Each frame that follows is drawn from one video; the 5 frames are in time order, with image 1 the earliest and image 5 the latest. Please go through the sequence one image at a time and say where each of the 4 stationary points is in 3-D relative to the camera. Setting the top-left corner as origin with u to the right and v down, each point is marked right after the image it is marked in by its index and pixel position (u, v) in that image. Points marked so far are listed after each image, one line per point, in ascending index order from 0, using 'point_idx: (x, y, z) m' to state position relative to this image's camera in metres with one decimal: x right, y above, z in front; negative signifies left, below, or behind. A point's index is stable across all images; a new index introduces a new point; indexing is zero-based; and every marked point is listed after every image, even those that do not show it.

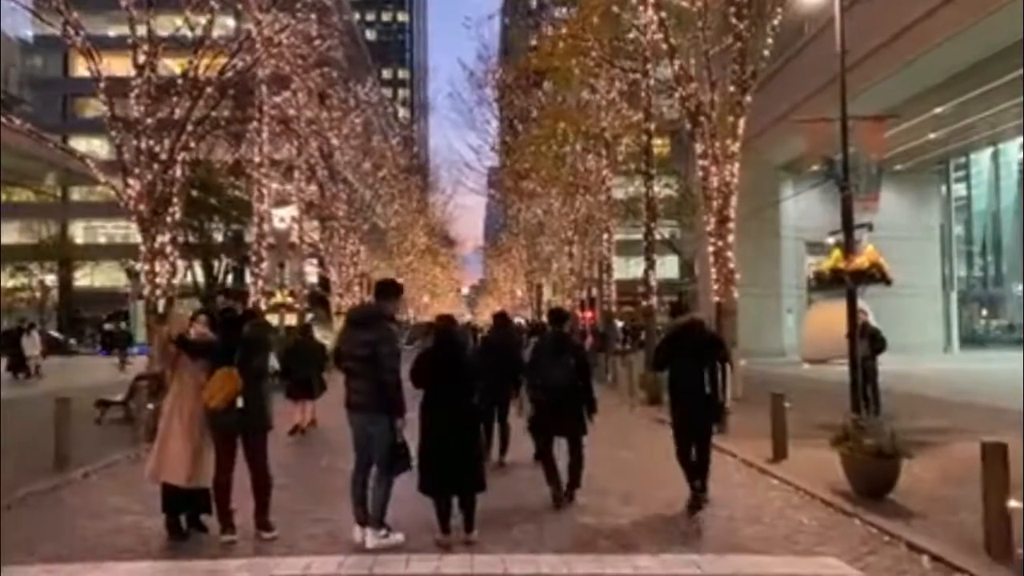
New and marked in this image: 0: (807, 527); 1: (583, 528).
0: (+2.6, -2.1, +11.9) m
1: (+0.6, -2.2, +12.6) m
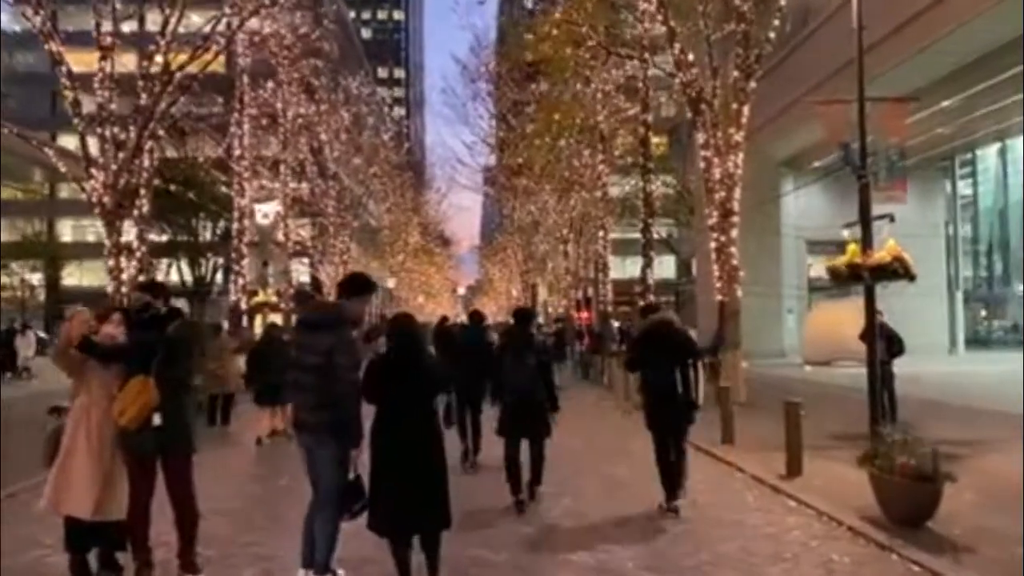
0: (+2.5, -2.1, +10.6) m
1: (+0.5, -2.2, +11.3) m
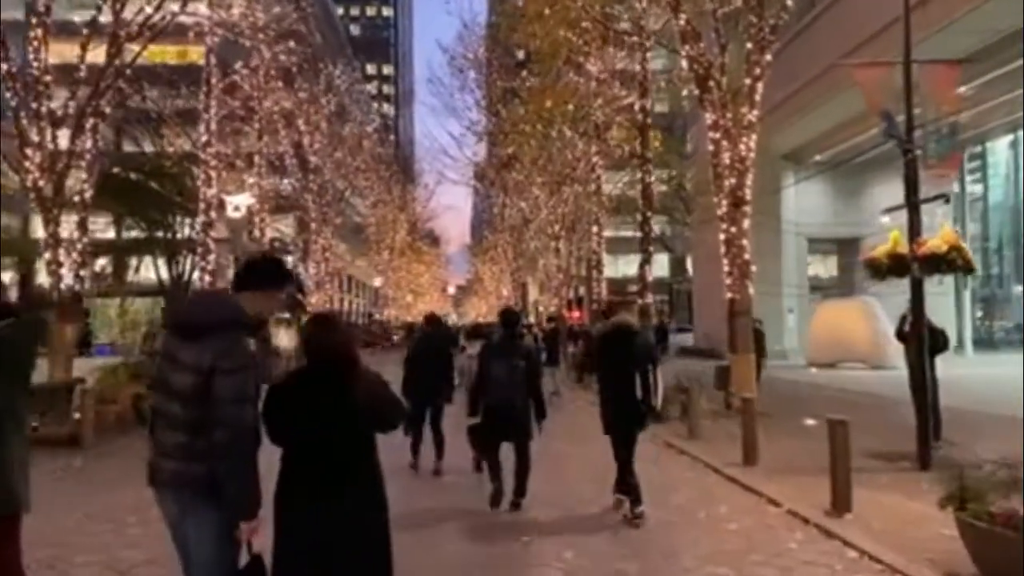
0: (+2.4, -2.0, +8.4) m
1: (+0.4, -2.2, +9.1) m
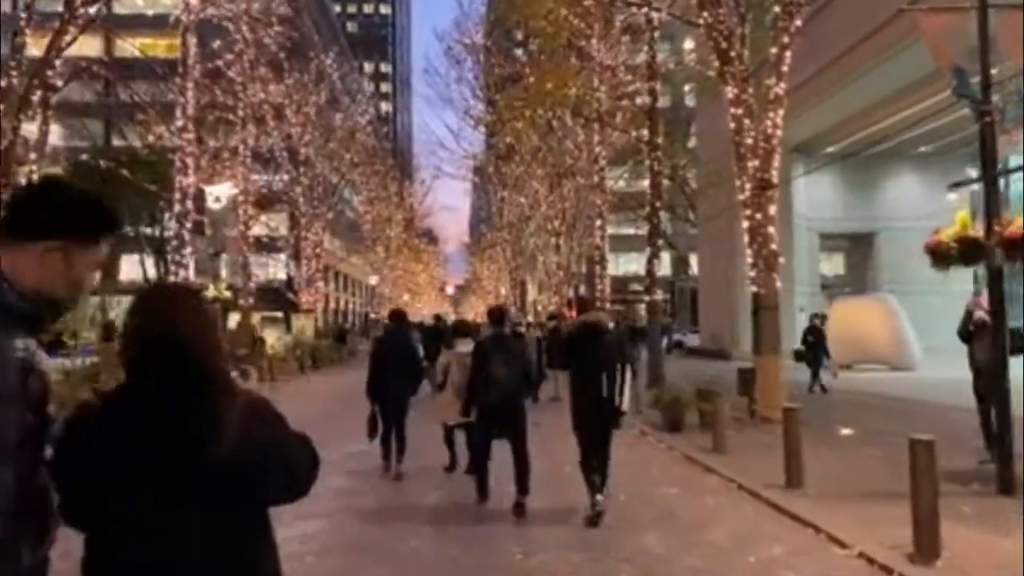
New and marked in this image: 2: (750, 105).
0: (+2.4, -2.0, +6.4) m
1: (+0.4, -2.1, +7.1) m
2: (+3.1, +2.4, +17.8) m
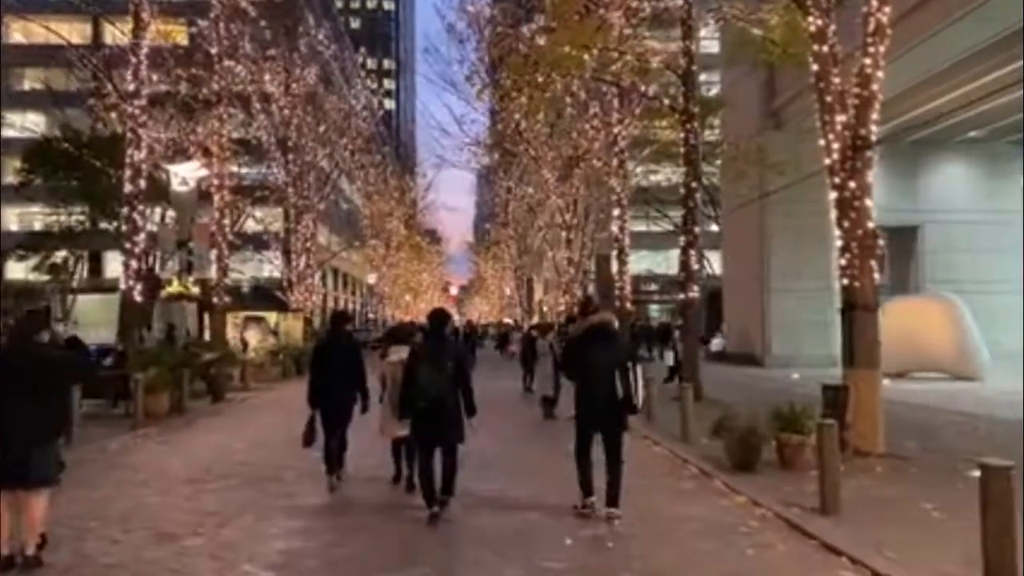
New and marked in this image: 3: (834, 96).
0: (+2.5, -1.9, +2.3) m
1: (+0.5, -2.0, +3.0) m
2: (+3.2, +2.4, +13.6) m
3: (+3.2, +1.9, +13.7) m
